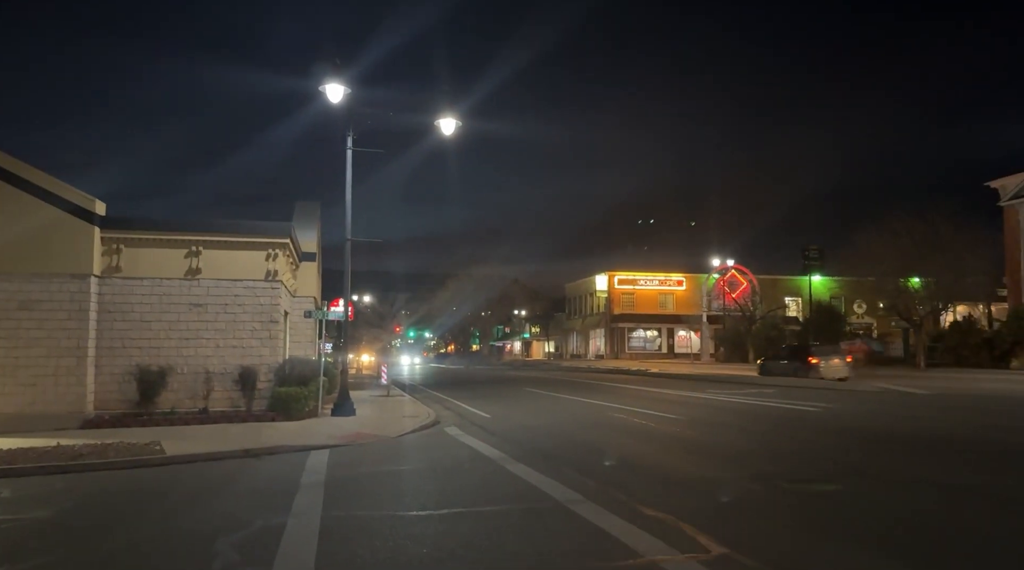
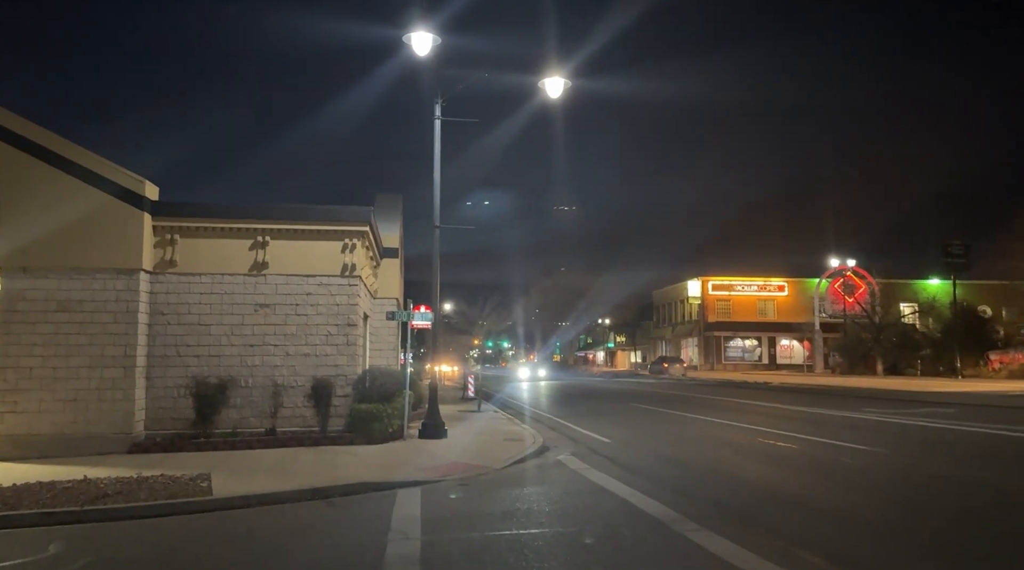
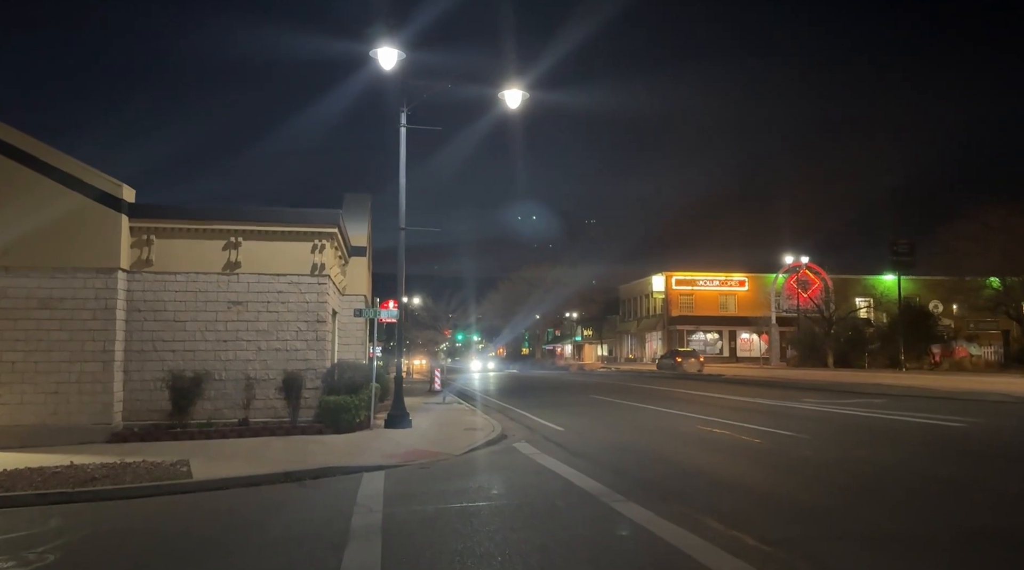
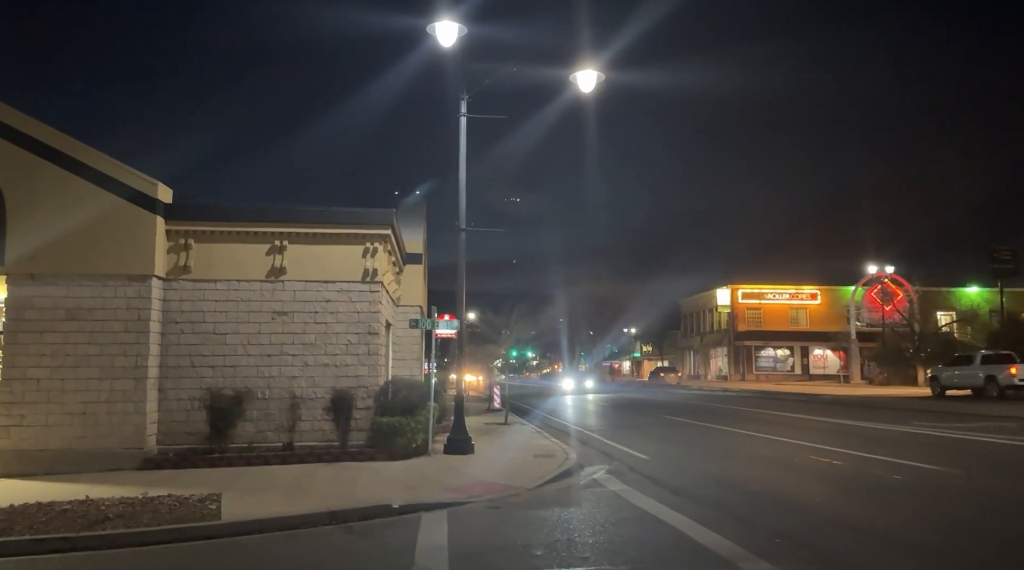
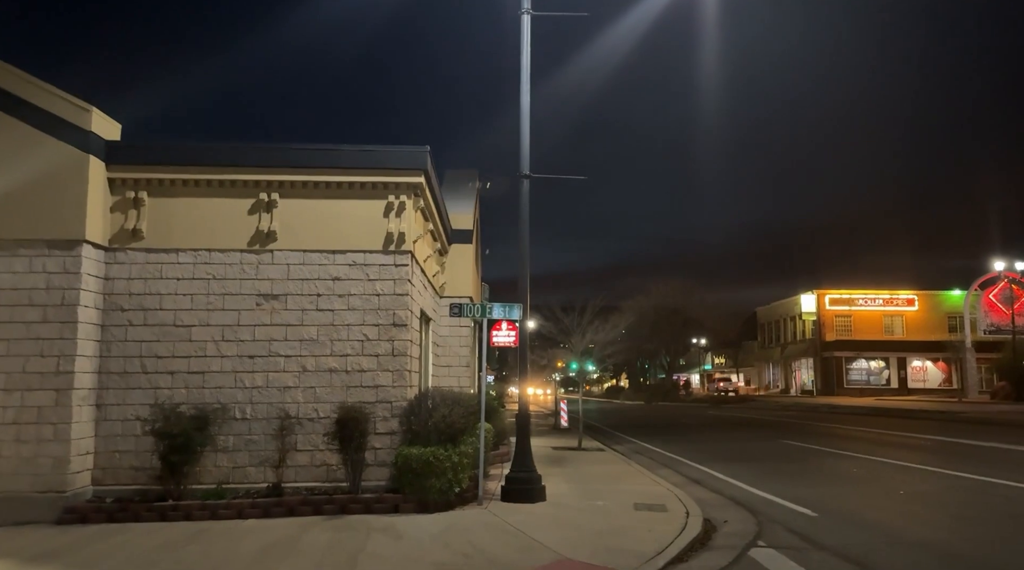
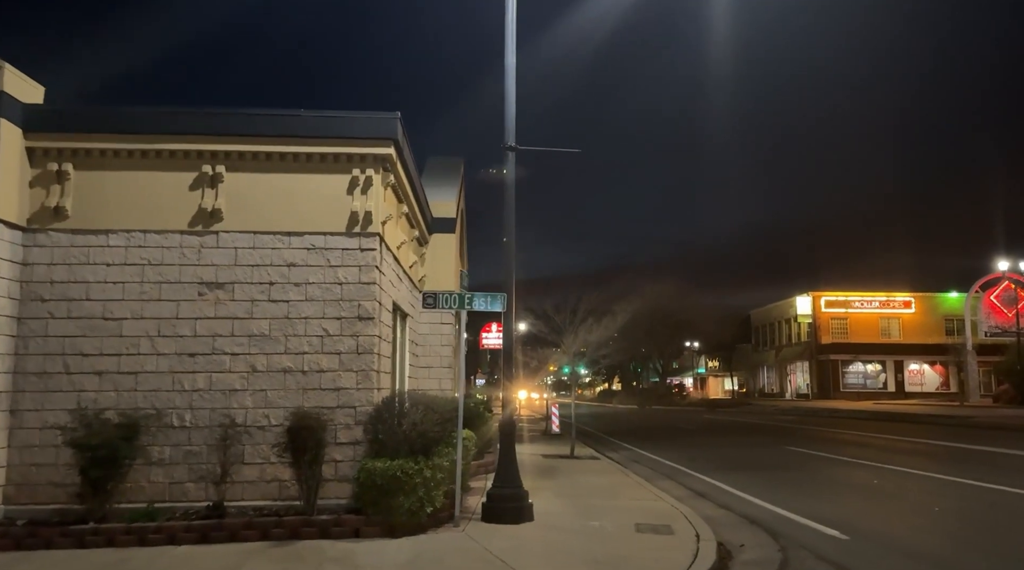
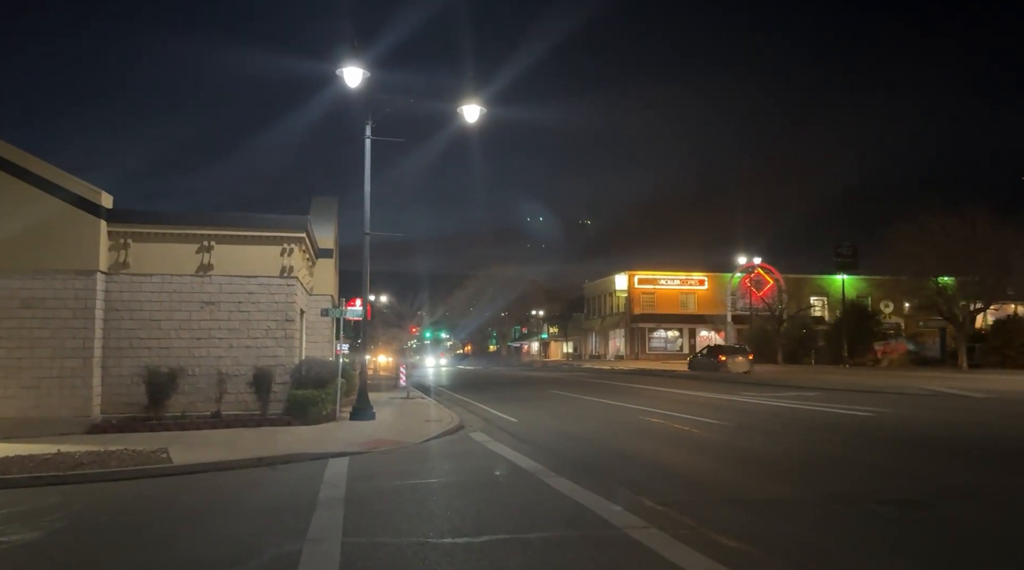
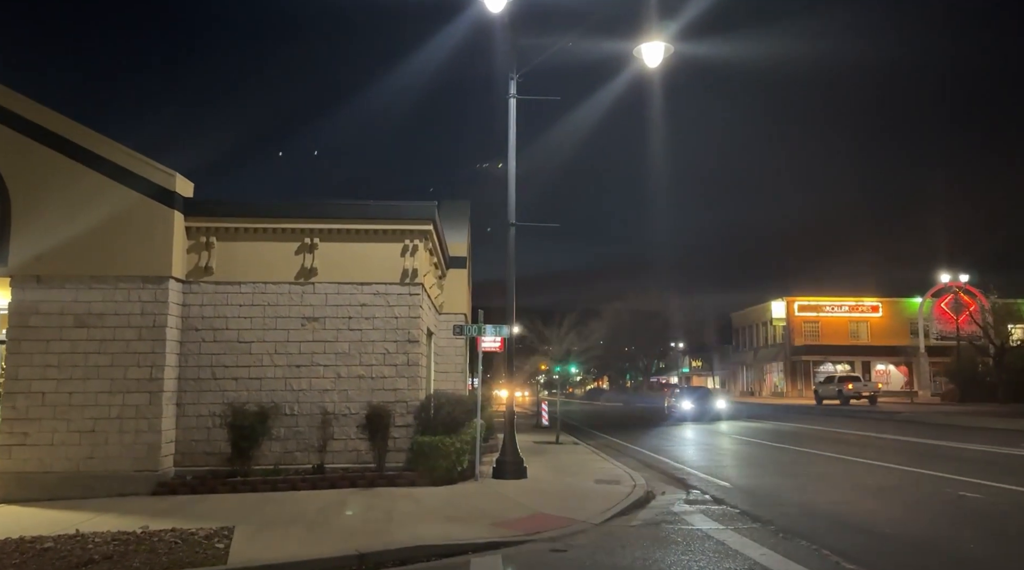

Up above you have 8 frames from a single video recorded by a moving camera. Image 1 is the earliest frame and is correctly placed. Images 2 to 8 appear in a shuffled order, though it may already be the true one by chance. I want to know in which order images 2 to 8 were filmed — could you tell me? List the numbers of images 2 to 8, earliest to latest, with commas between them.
7, 3, 2, 4, 8, 5, 6
